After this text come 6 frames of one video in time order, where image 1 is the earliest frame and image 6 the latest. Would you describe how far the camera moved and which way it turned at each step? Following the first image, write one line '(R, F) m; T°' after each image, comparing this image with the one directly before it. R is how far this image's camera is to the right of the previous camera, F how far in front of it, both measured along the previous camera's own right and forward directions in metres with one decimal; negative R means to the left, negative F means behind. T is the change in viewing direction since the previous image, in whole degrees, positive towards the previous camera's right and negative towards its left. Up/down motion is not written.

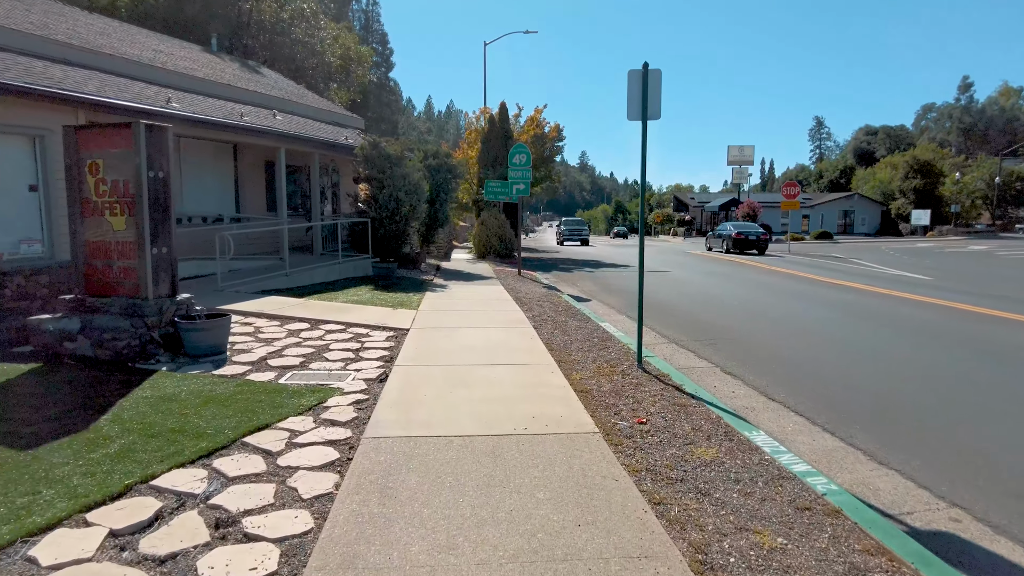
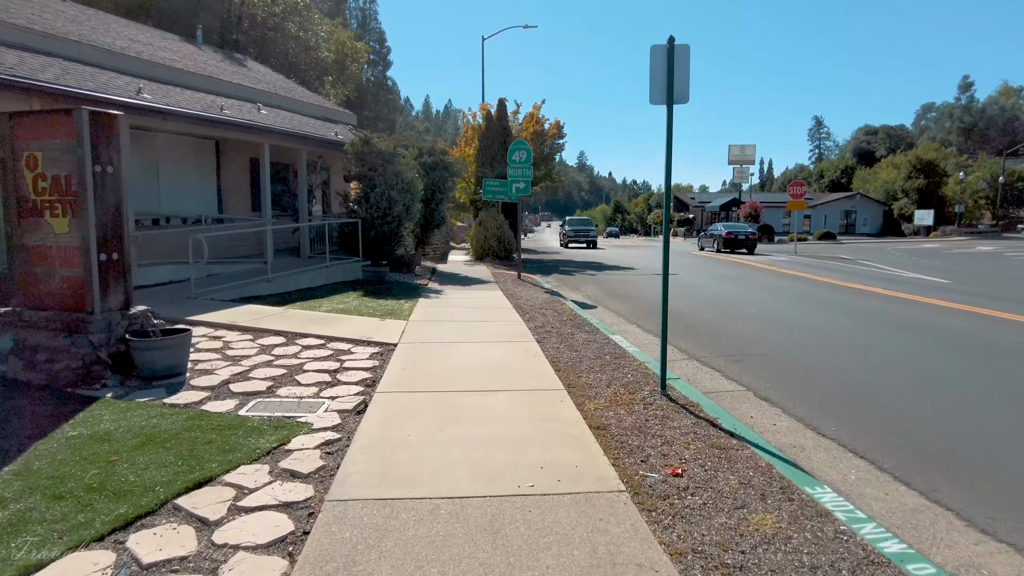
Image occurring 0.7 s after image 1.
(0.0, +0.9) m; 0°
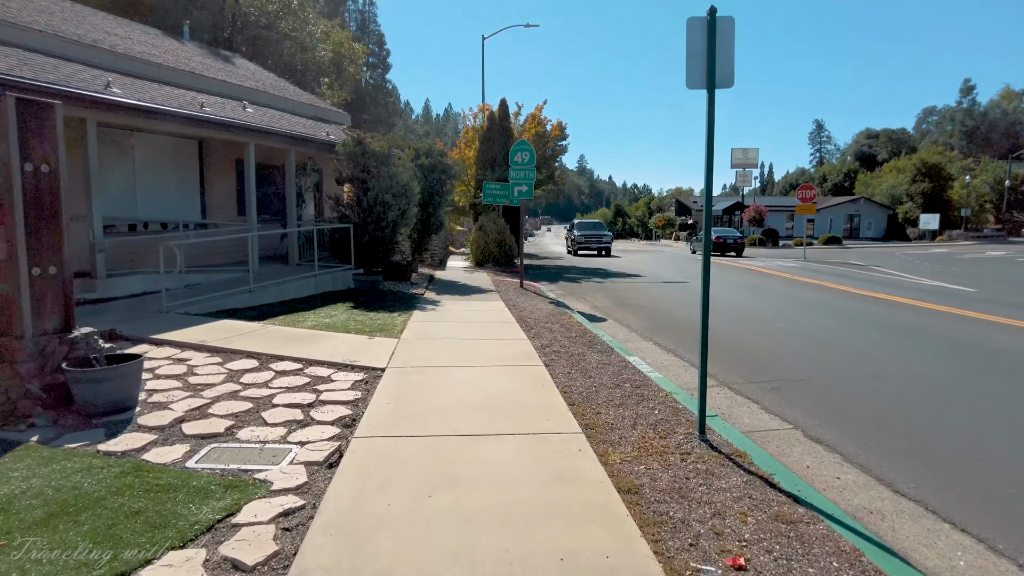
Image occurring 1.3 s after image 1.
(0.0, +0.9) m; 0°
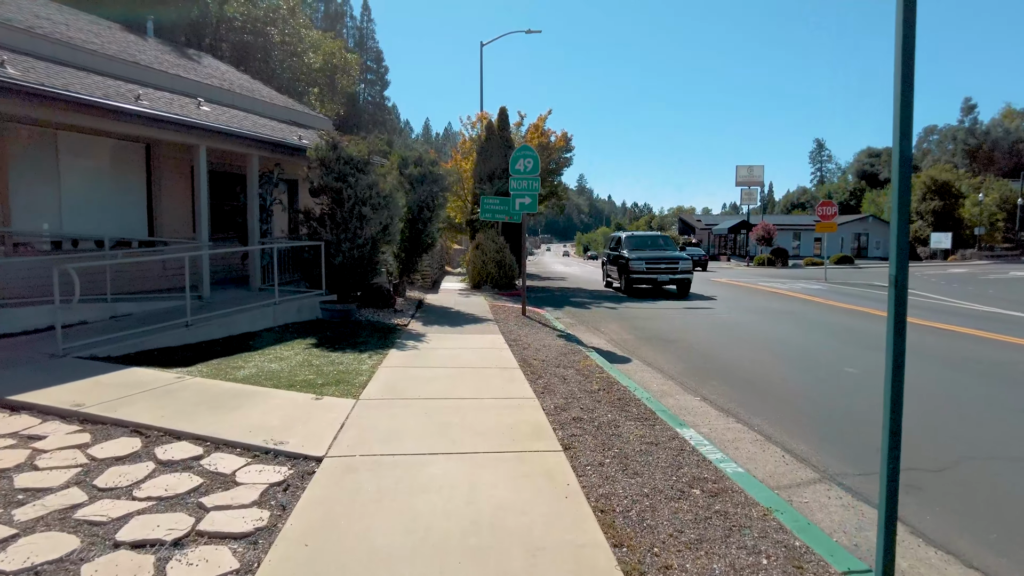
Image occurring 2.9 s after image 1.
(0.0, +2.2) m; 0°
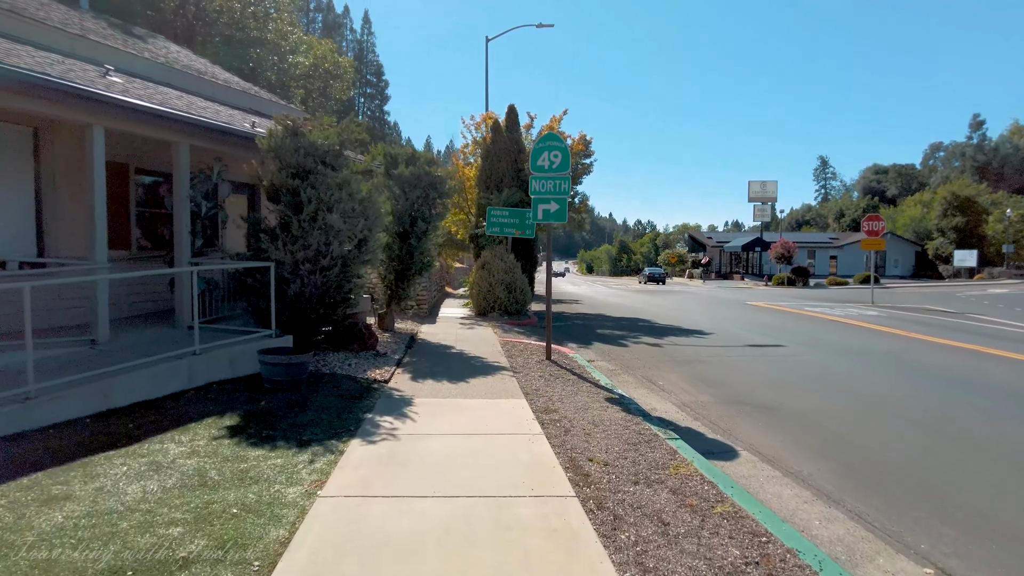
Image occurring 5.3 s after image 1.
(-0.3, +3.3) m; 0°
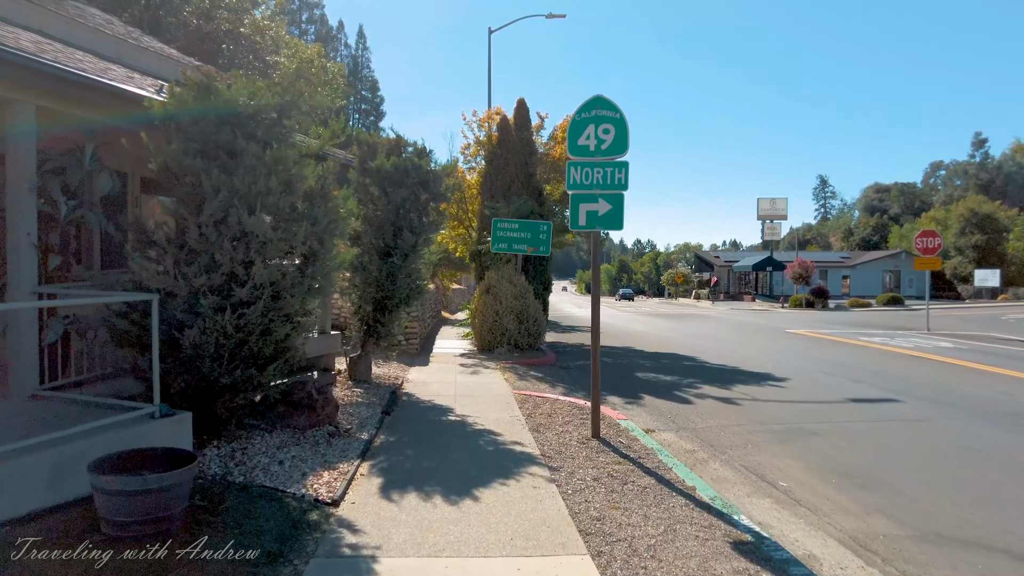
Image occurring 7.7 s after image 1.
(-0.3, +3.3) m; 0°
